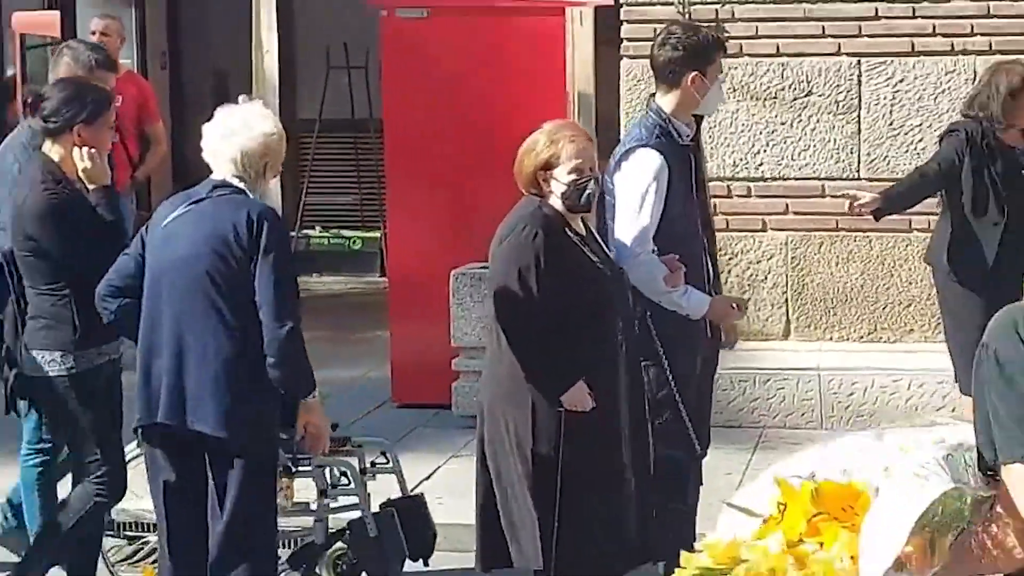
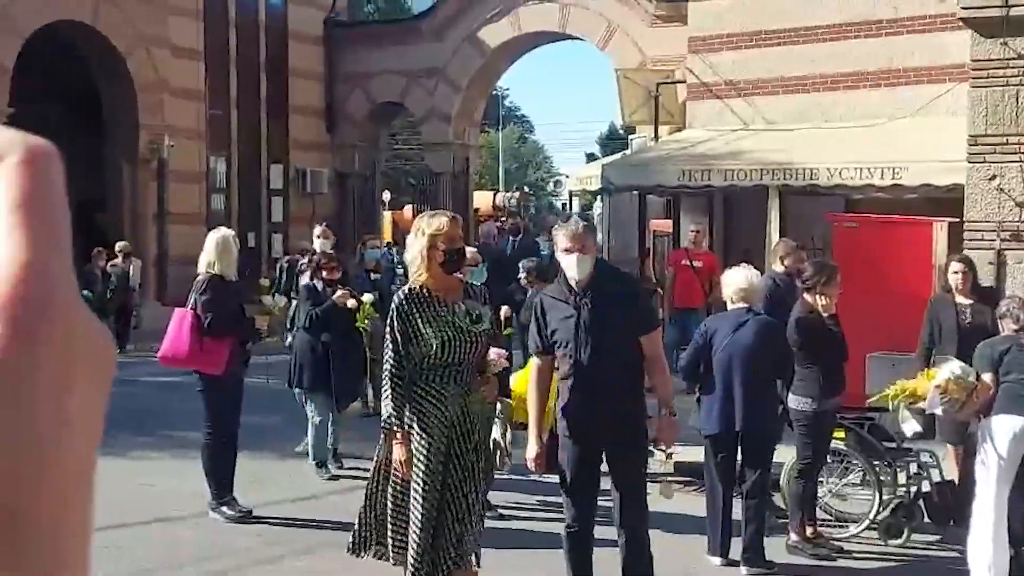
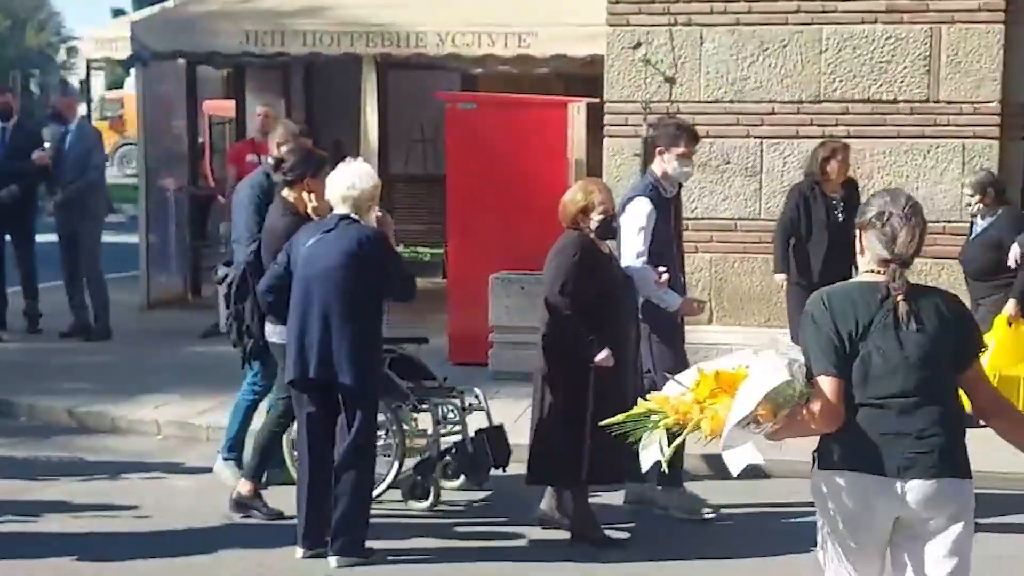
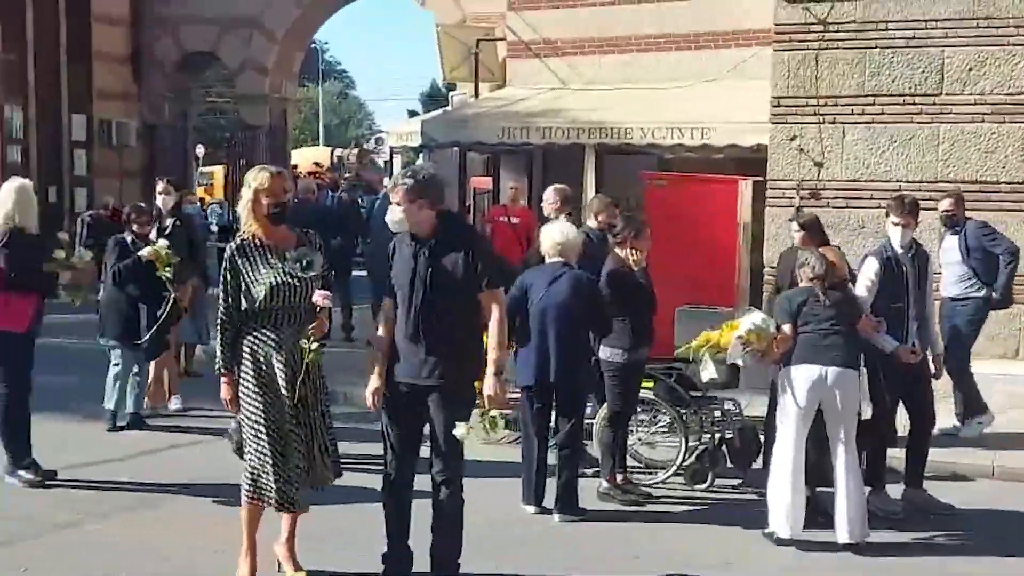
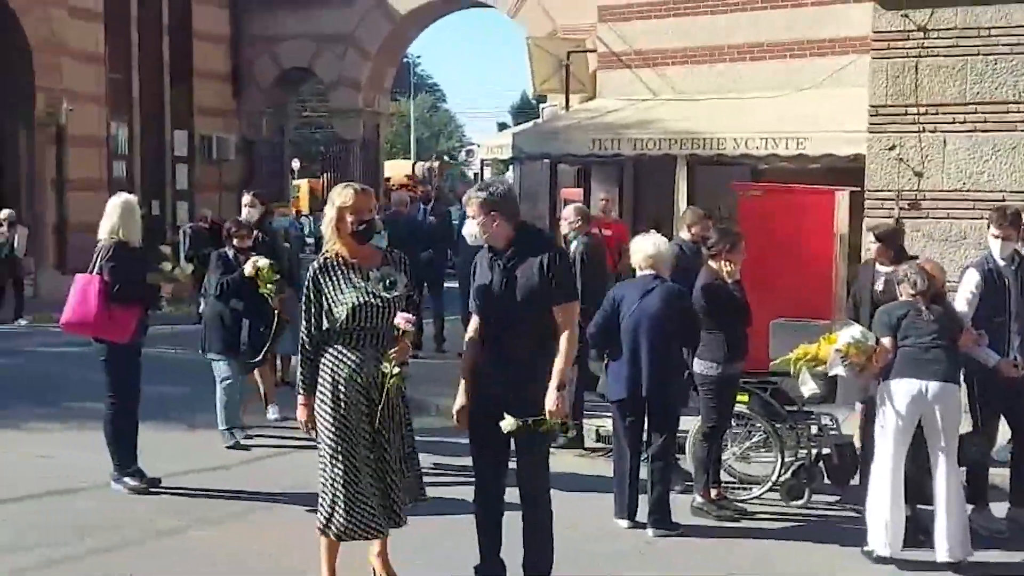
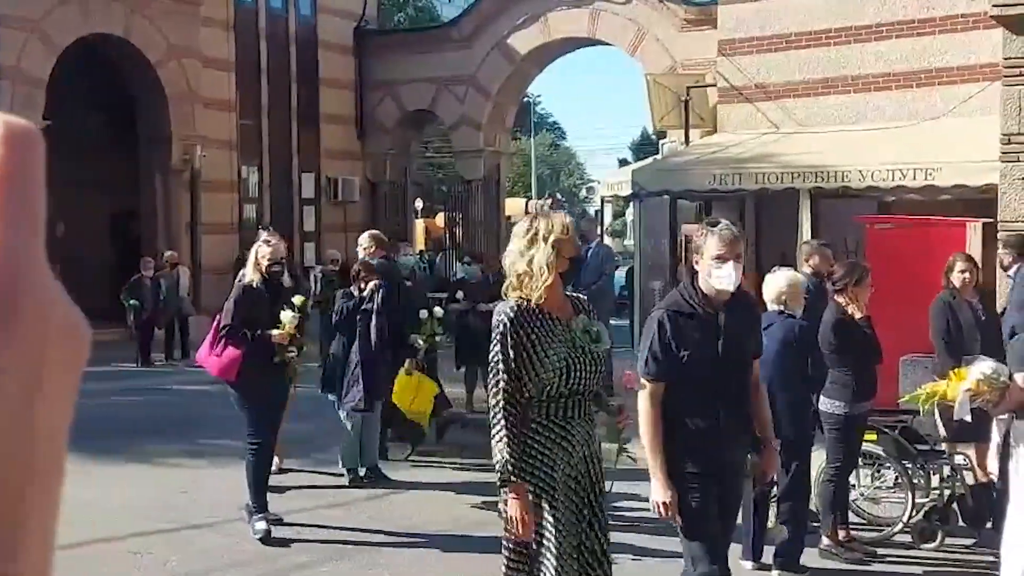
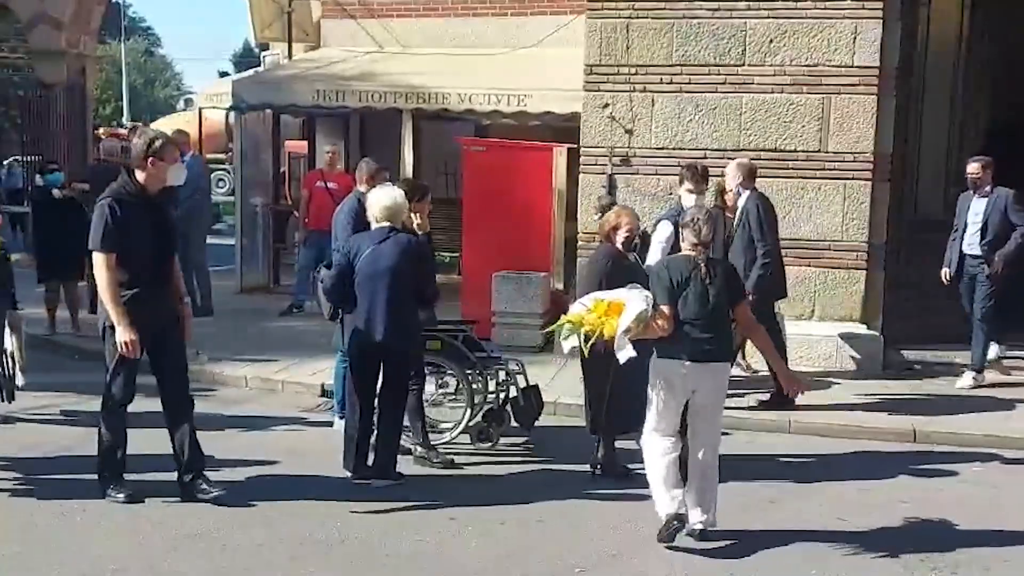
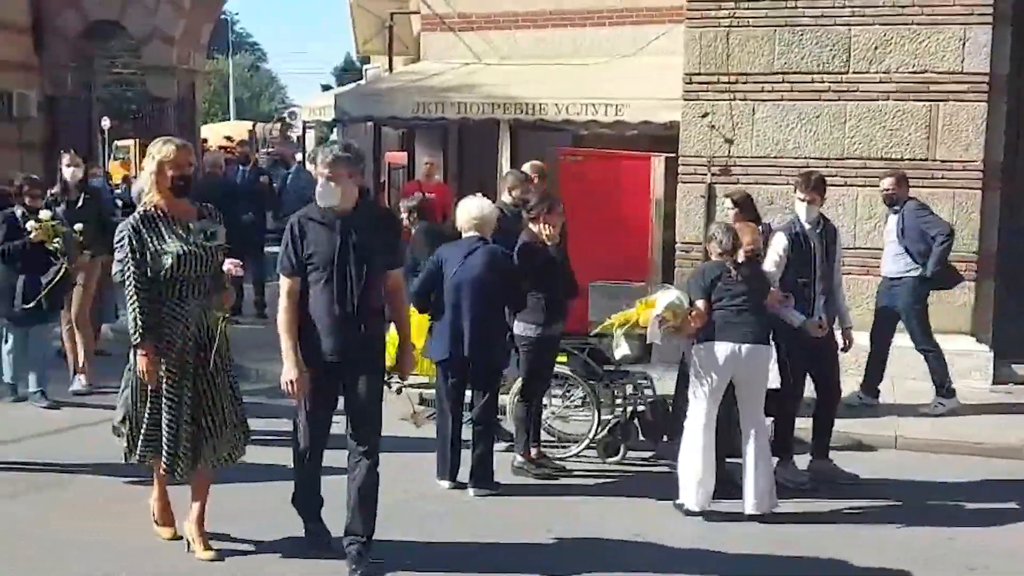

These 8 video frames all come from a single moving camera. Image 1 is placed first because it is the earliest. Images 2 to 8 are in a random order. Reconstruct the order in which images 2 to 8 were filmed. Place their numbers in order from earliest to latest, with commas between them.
3, 7, 8, 4, 5, 2, 6
